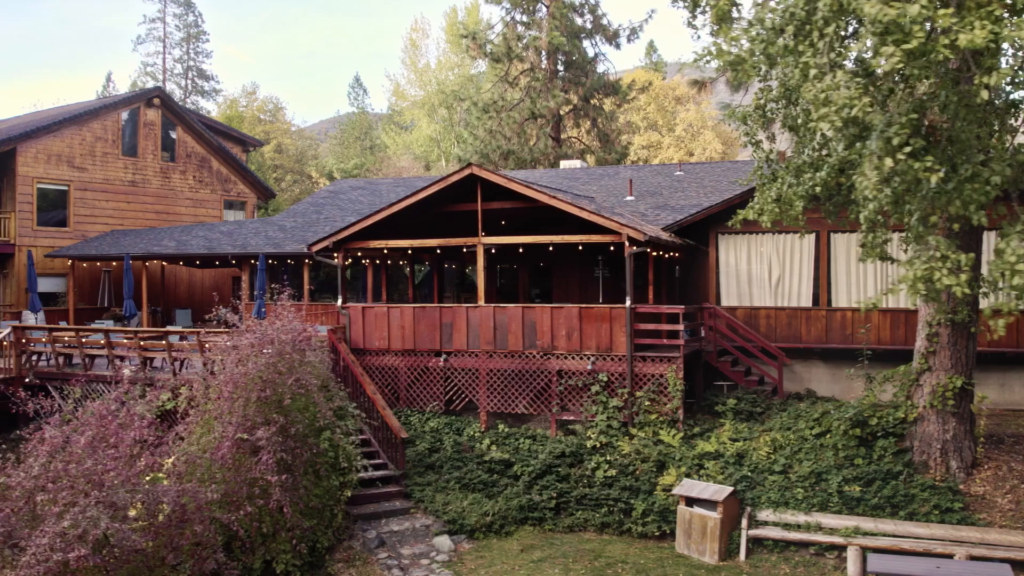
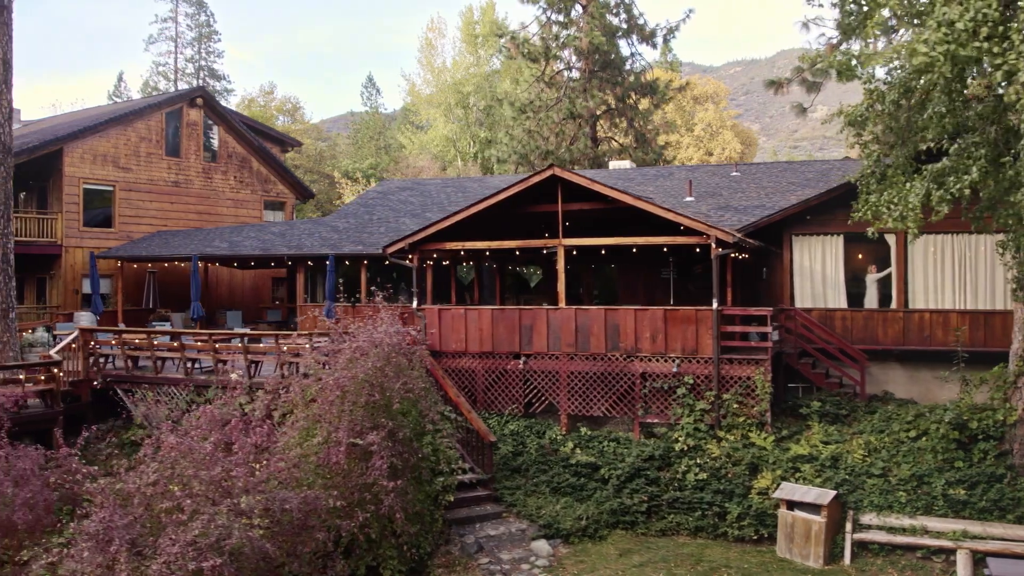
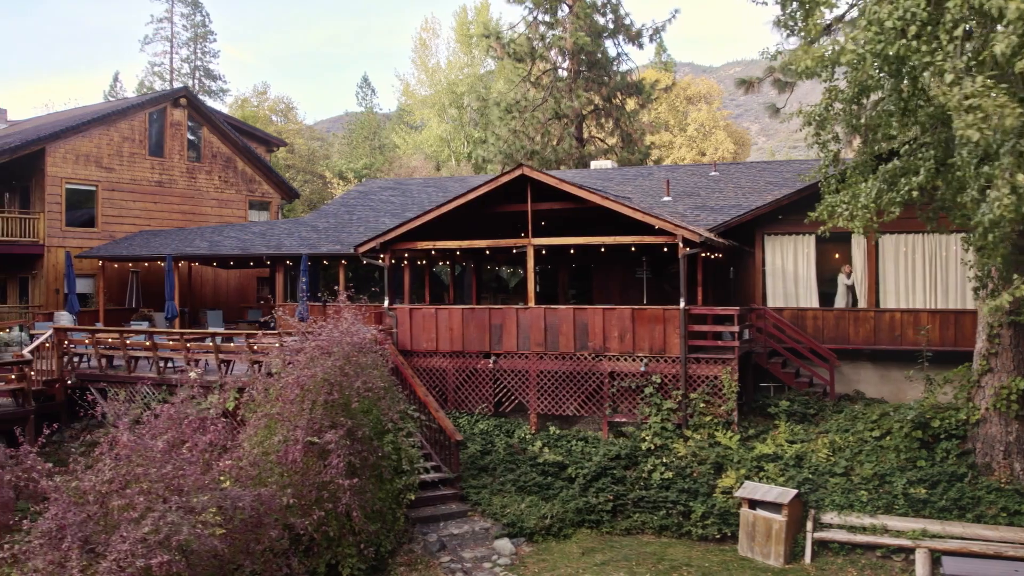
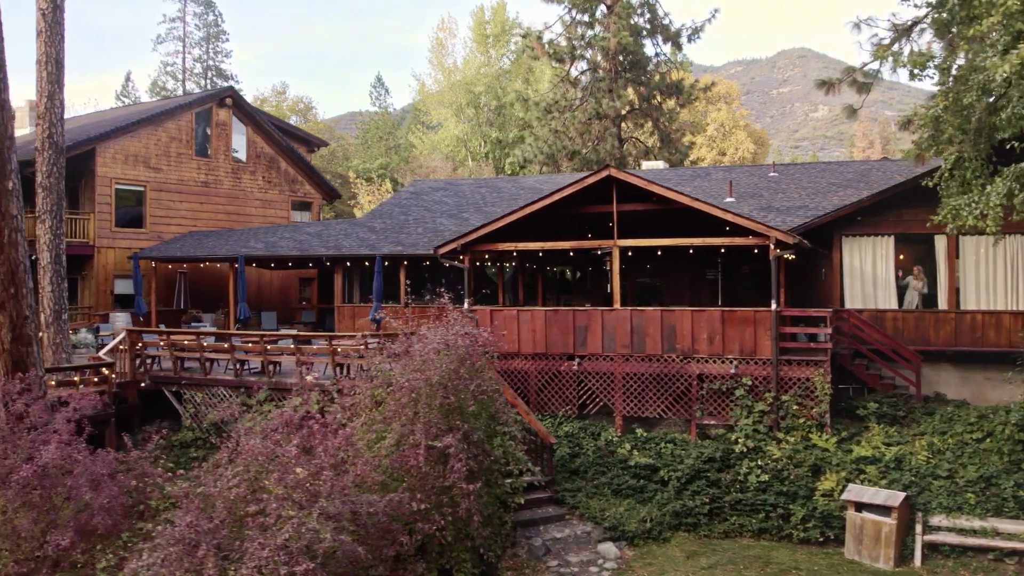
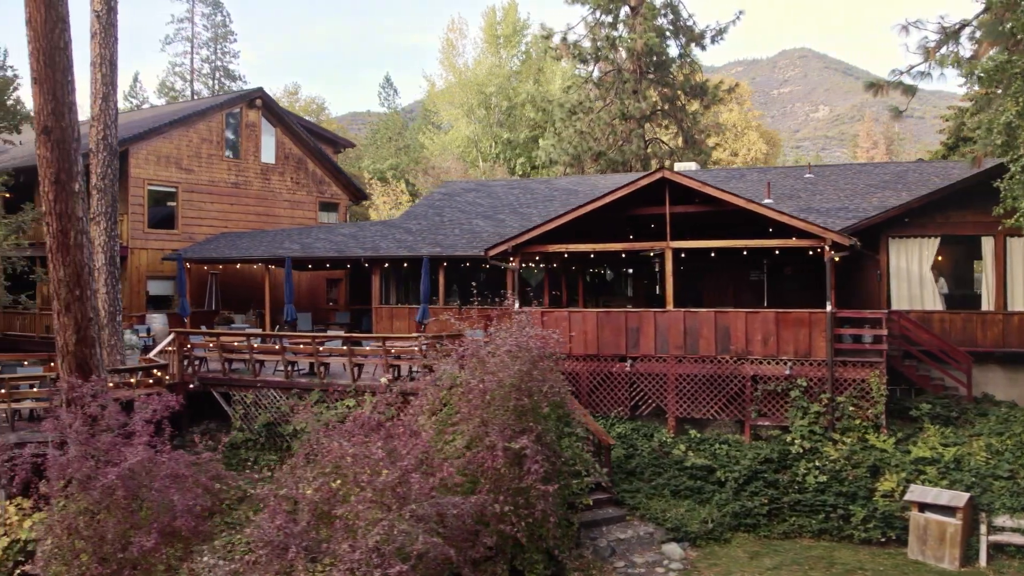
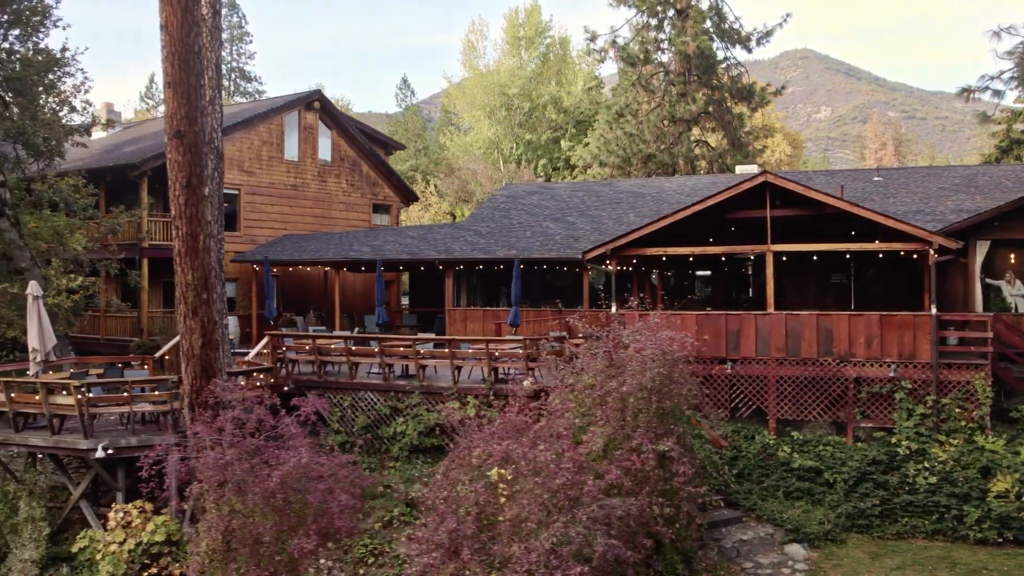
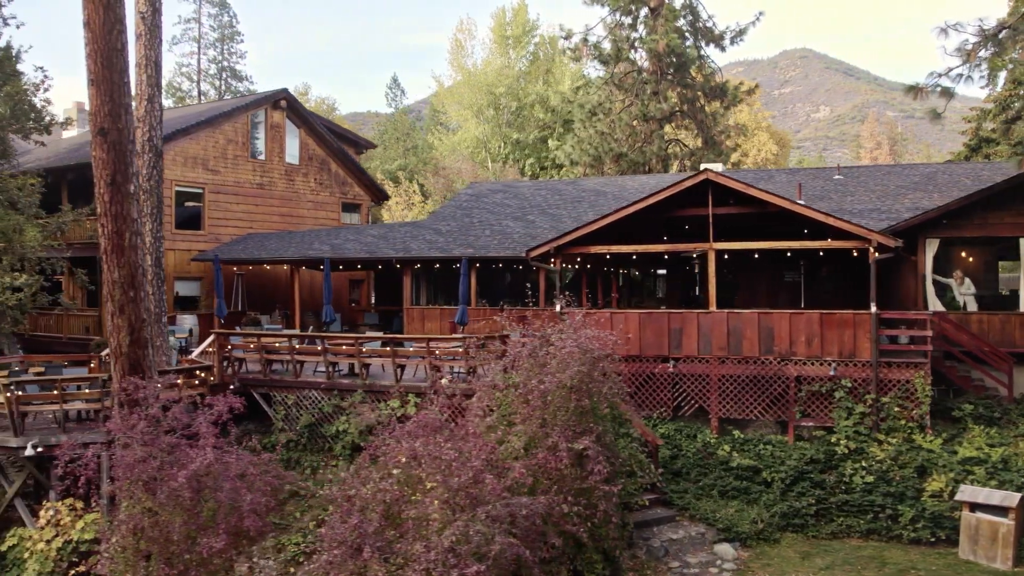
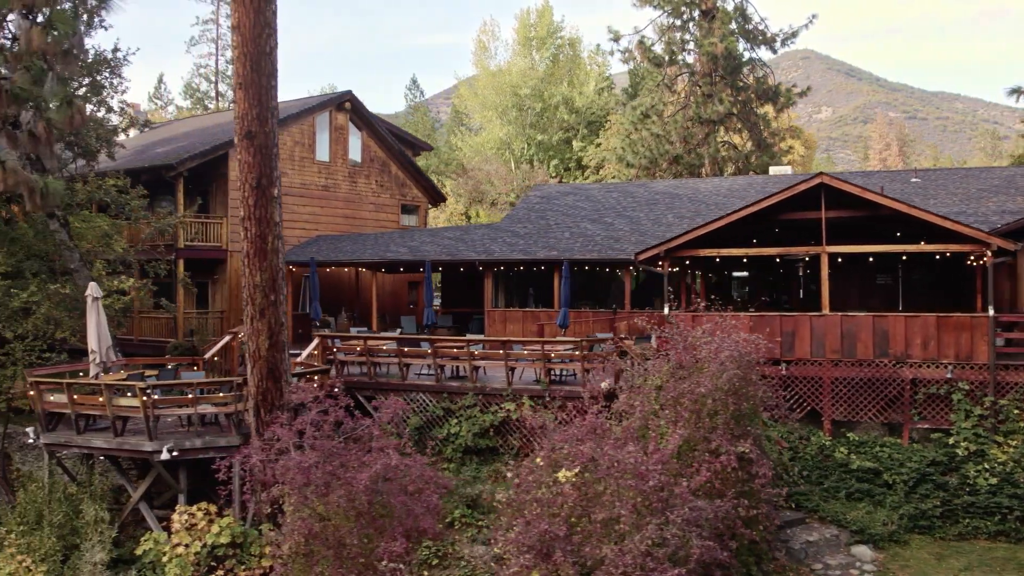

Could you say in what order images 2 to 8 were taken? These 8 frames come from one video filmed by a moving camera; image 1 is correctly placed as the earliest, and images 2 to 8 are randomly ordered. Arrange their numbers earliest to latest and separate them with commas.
3, 2, 4, 5, 7, 6, 8
